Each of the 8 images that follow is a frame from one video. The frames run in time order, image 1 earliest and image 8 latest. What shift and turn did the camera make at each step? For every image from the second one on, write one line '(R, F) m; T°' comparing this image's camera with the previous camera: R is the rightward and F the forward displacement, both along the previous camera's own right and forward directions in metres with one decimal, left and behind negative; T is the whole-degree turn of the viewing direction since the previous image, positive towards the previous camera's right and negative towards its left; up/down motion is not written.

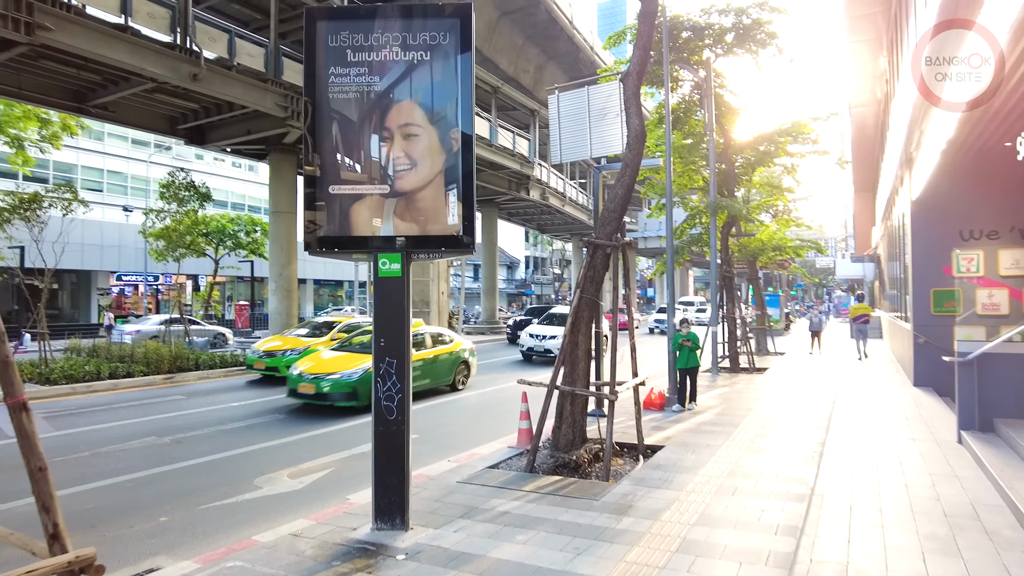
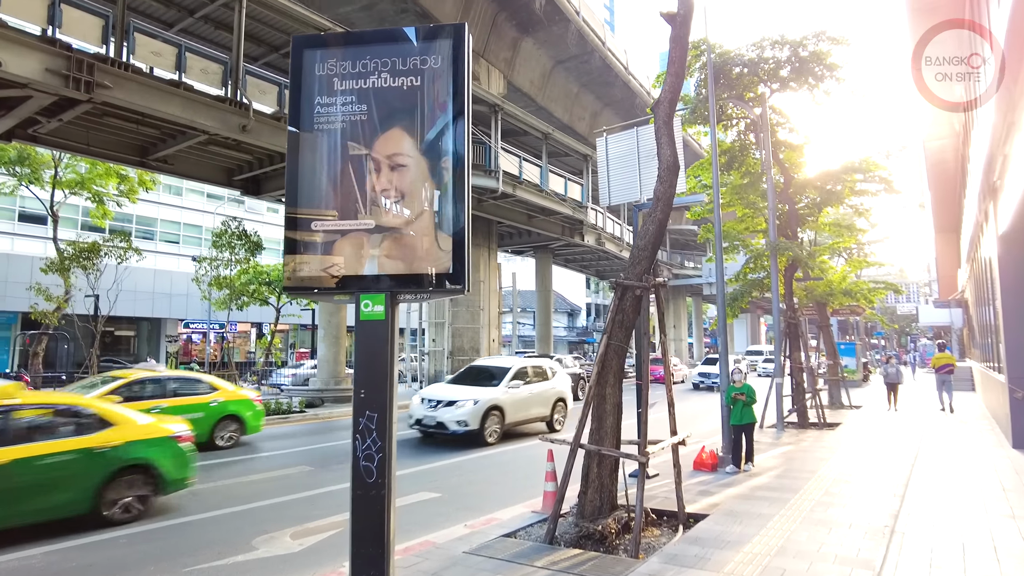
(+0.5, +0.6) m; -6°
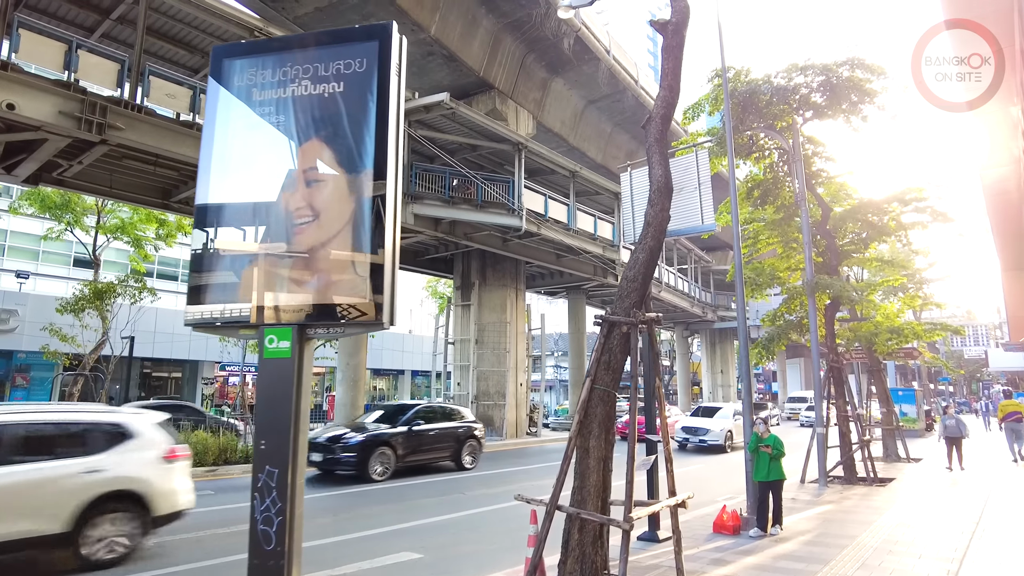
(+0.7, +0.7) m; -4°
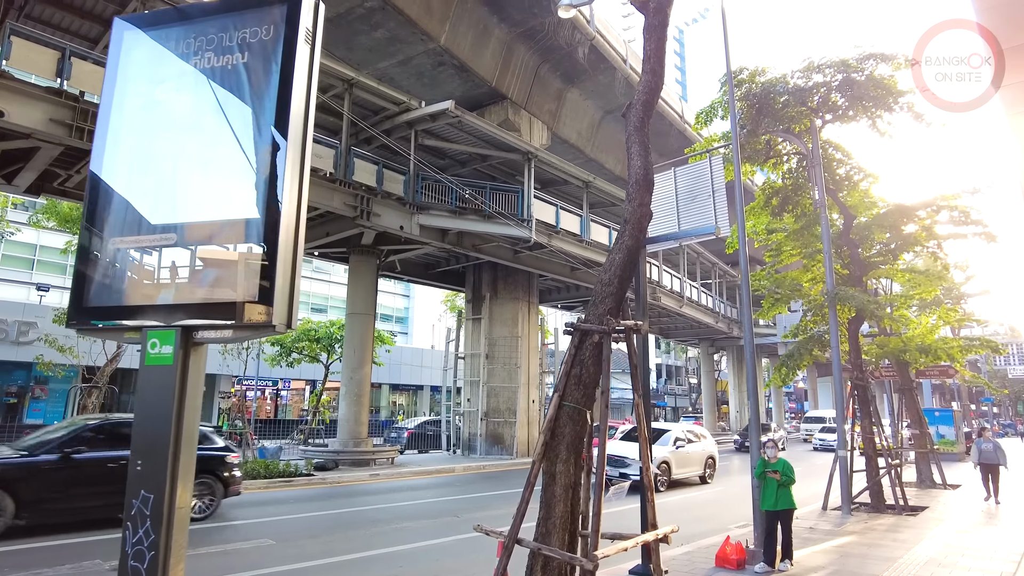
(+0.5, +0.6) m; -3°
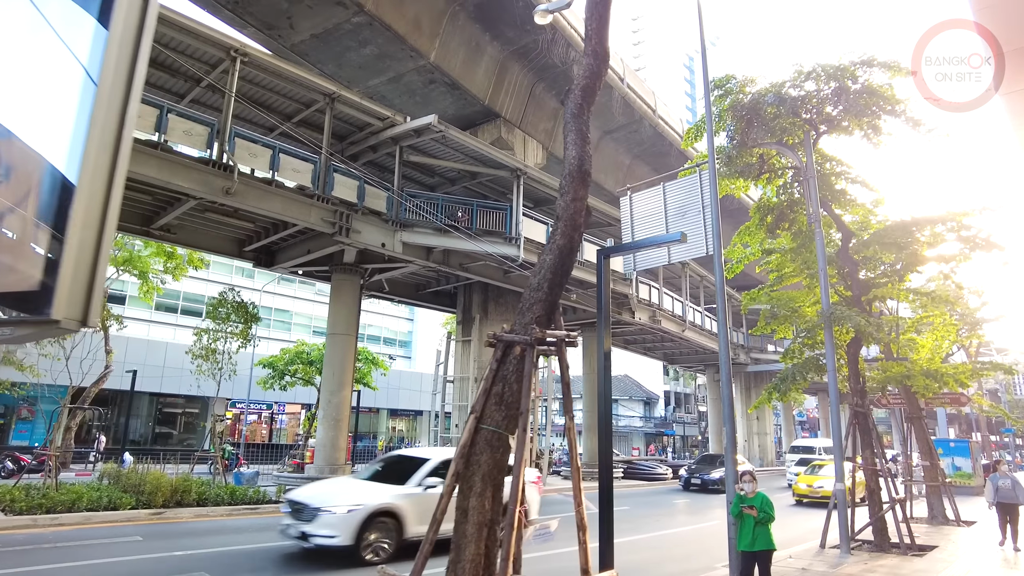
(+0.7, +0.6) m; -1°
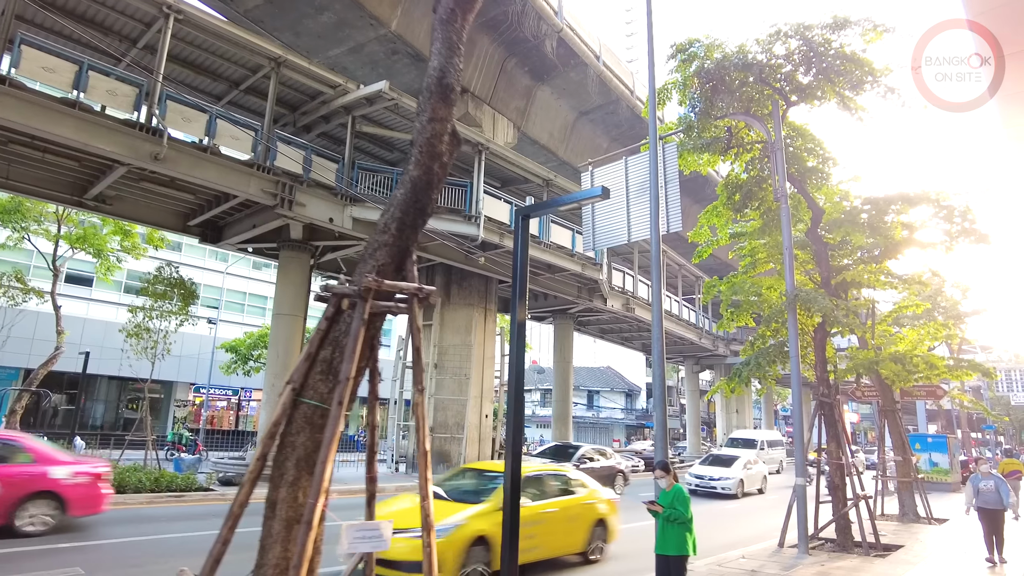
(+0.8, +0.9) m; +1°
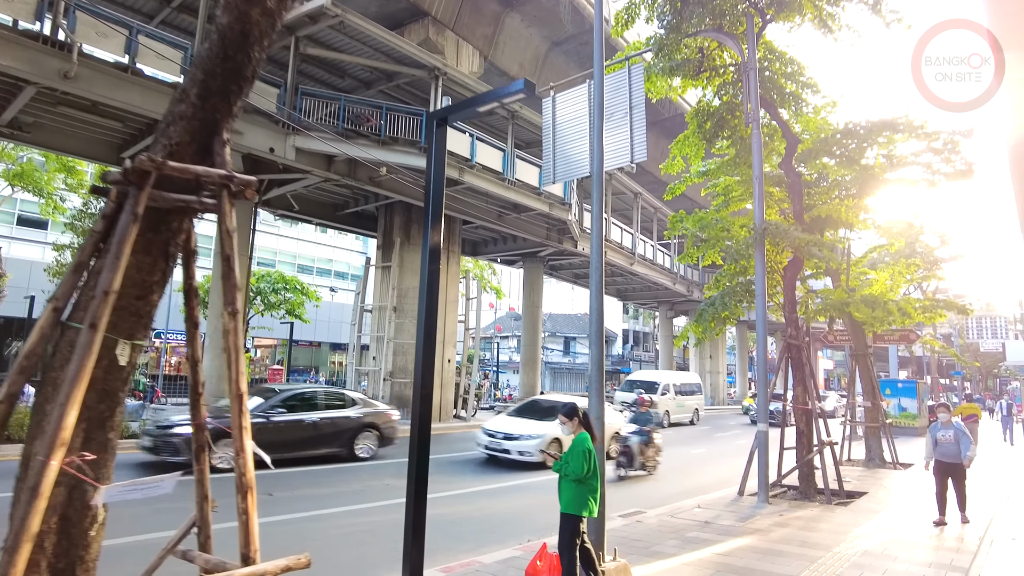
(+0.6, +0.9) m; +1°
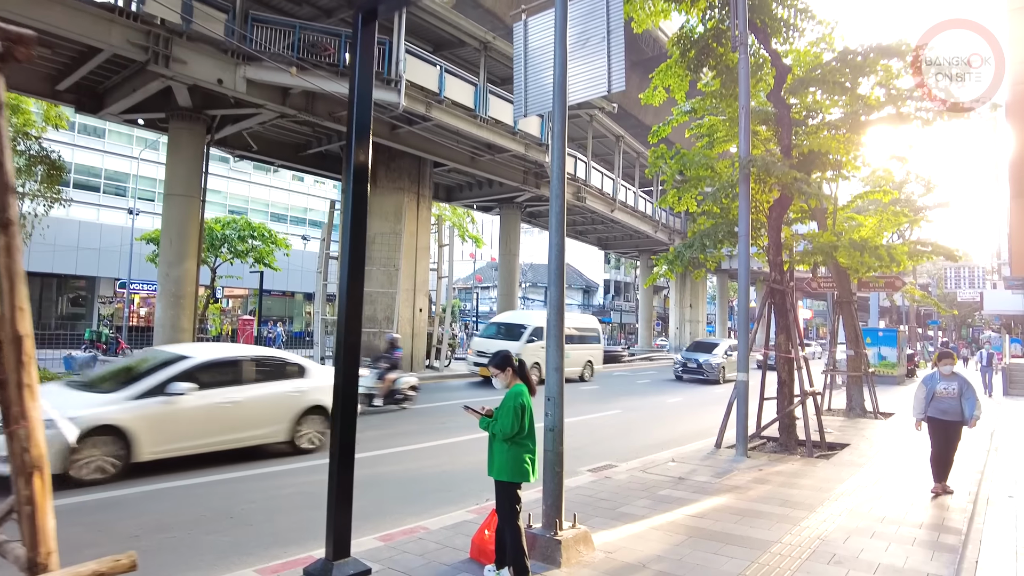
(+0.3, +0.7) m; +1°
